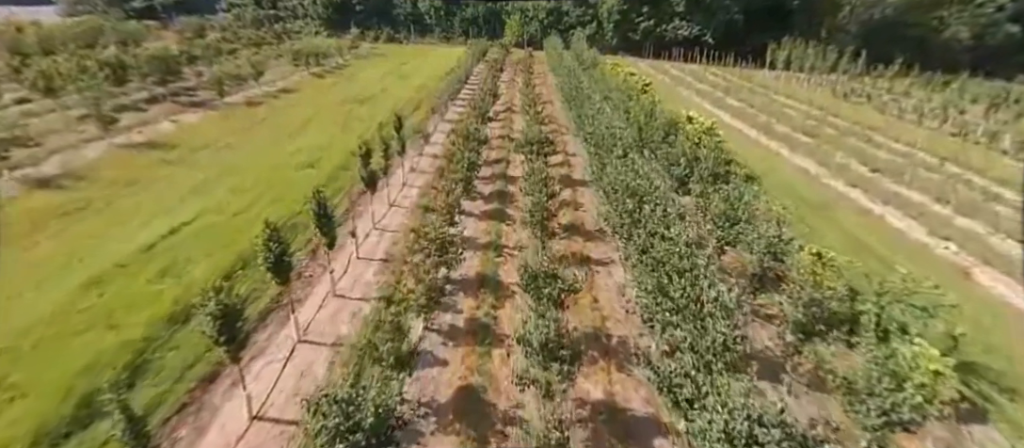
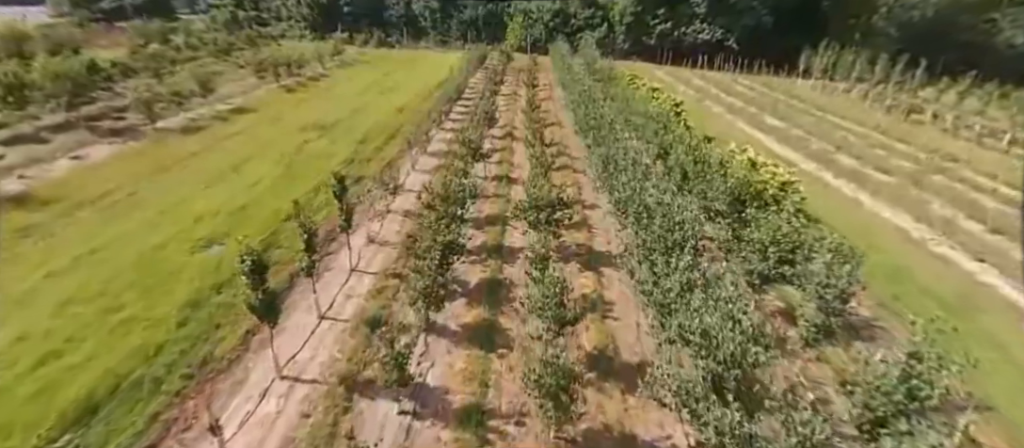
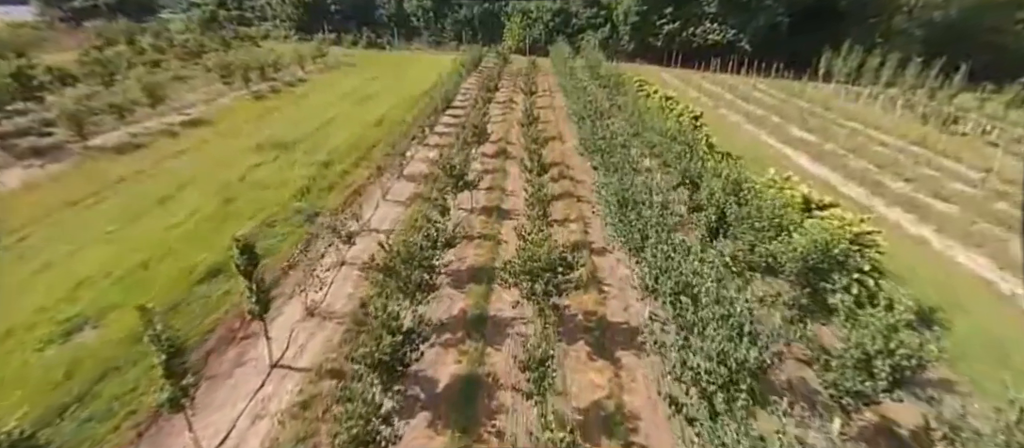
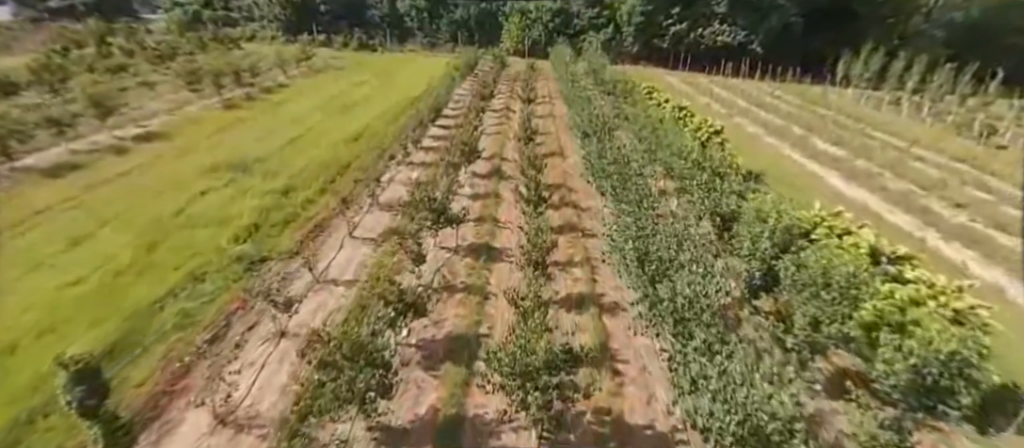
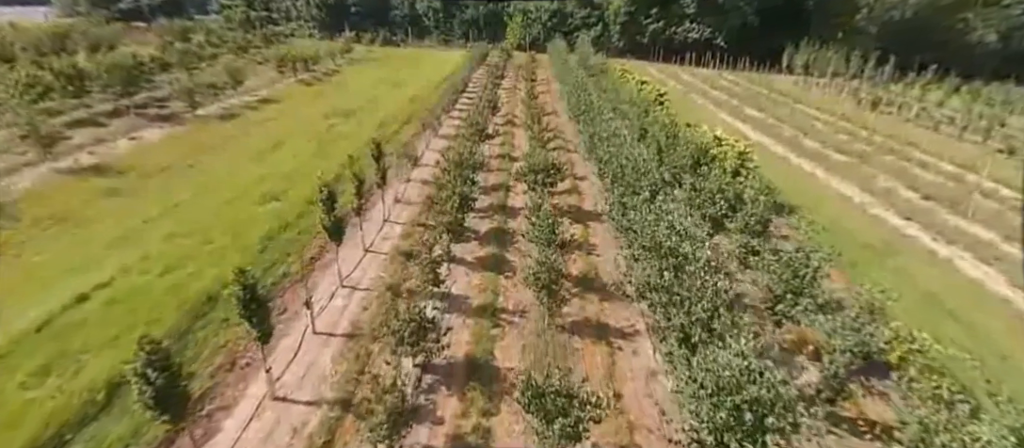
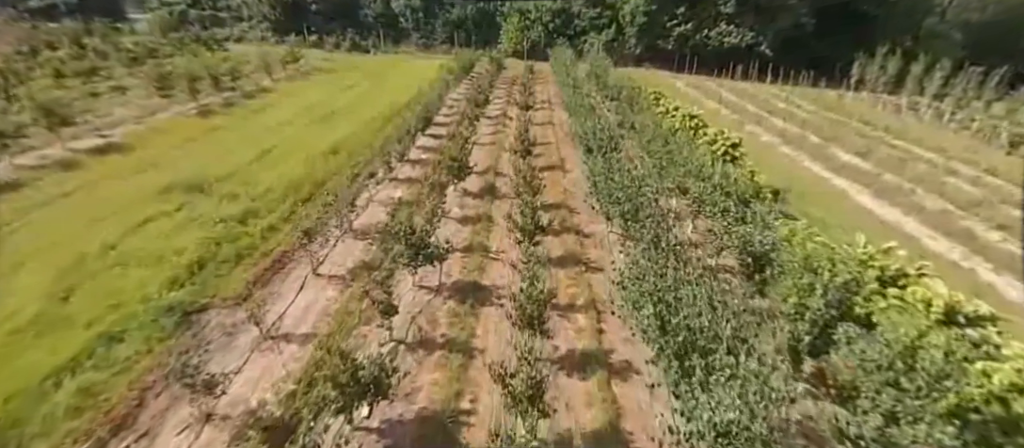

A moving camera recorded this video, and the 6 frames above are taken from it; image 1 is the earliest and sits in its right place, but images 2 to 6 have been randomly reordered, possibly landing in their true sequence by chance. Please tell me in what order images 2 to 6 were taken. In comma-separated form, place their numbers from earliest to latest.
5, 2, 3, 4, 6
